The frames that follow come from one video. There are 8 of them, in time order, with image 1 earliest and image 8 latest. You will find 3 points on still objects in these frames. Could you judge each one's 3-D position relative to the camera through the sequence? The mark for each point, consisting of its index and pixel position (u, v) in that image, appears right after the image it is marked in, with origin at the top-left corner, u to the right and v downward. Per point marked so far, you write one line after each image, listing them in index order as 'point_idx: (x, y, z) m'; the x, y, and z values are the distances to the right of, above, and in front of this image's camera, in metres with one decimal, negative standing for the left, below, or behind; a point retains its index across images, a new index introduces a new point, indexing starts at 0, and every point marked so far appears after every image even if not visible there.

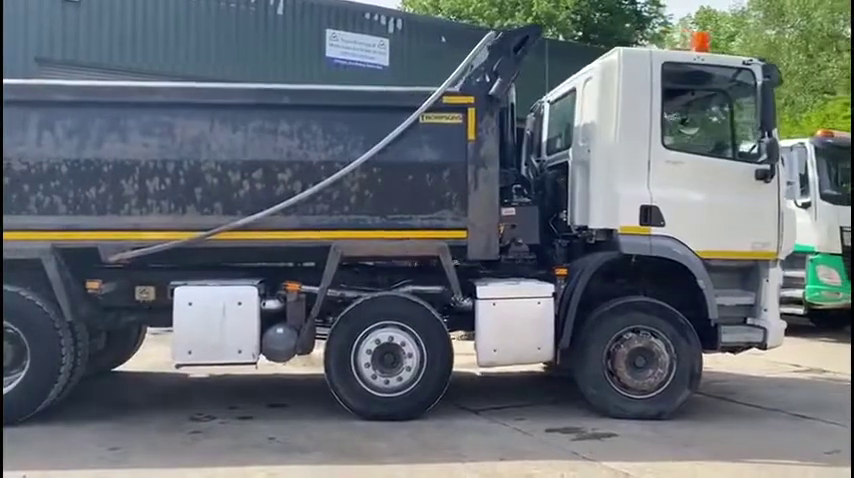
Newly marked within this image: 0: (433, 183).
0: (+0.1, +0.5, +7.1) m
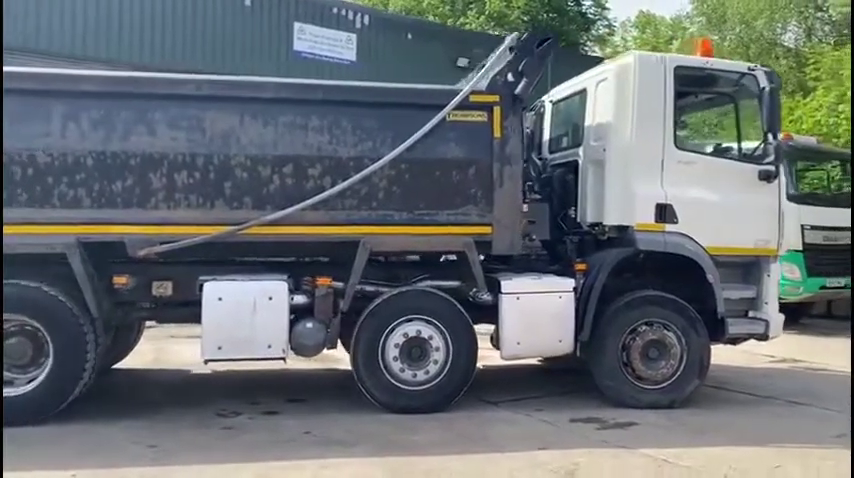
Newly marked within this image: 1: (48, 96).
0: (+0.3, +0.6, +7.3) m
1: (-3.4, +1.3, +6.5) m
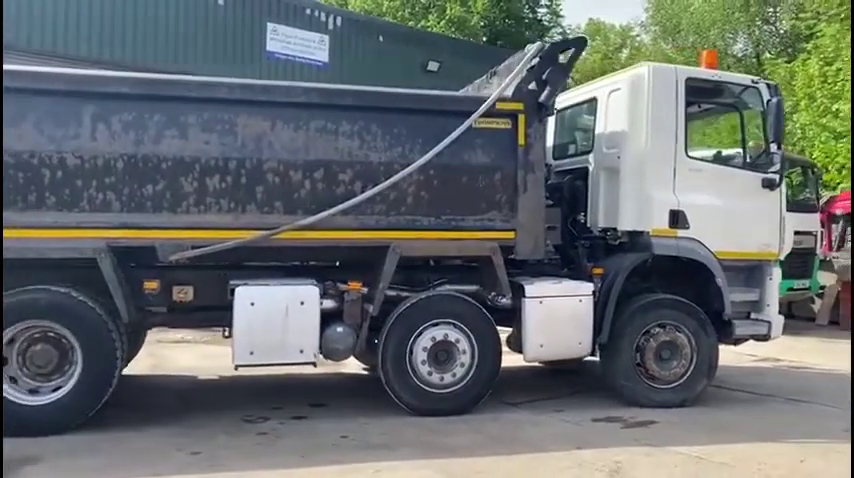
0: (+0.6, +0.5, +7.4) m
1: (-3.0, +1.2, +6.4) m
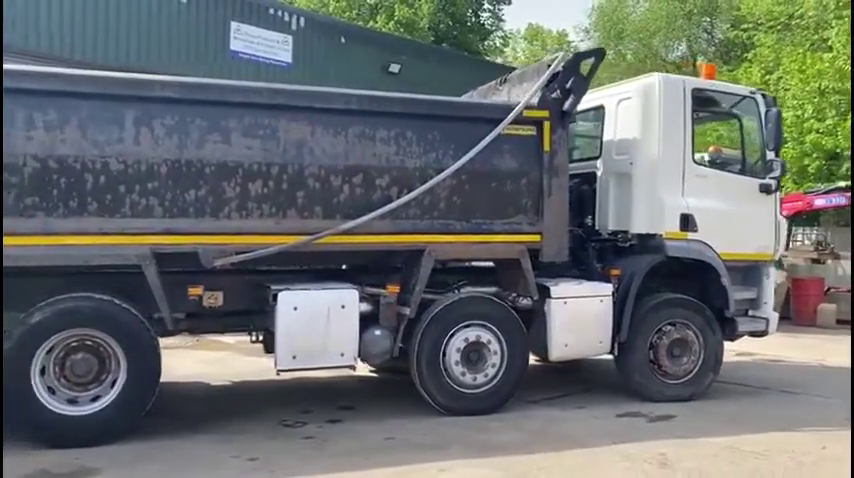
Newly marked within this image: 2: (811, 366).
0: (+0.9, +0.5, +7.6) m
1: (-2.6, +1.2, +6.2) m
2: (+5.8, -1.9, +11.1) m
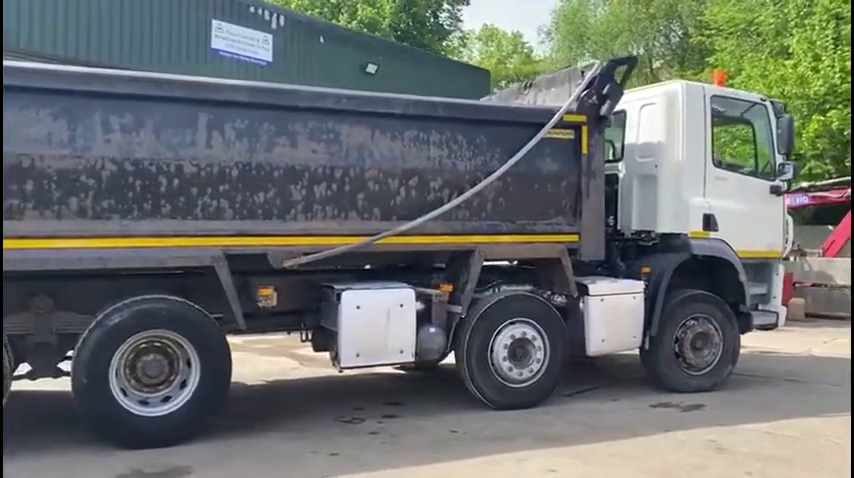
0: (+1.4, +0.5, +7.9) m
1: (-2.0, +1.2, +6.3) m
2: (+6.1, -1.9, +11.8) m
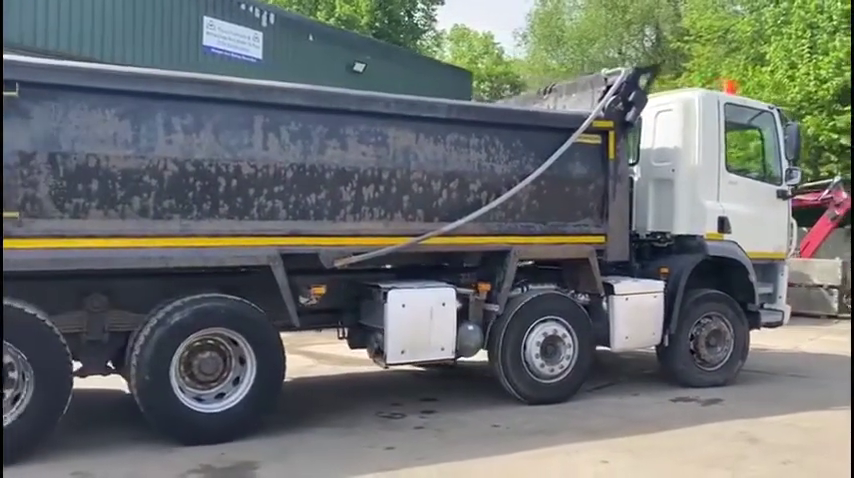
0: (+1.7, +0.5, +8.2) m
1: (-1.5, +1.2, +6.4) m
2: (+6.2, -1.9, +12.4) m
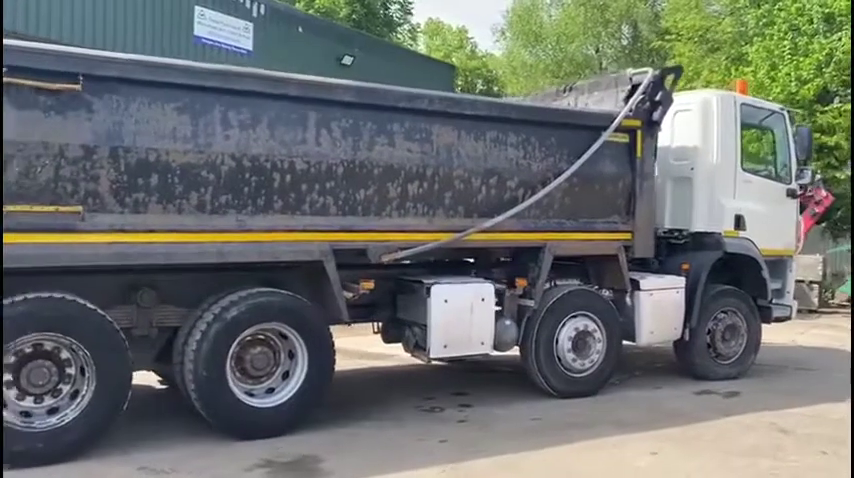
0: (+2.1, +0.5, +8.4) m
1: (-1.1, +1.2, +6.4) m
2: (+6.4, -1.9, +12.8) m
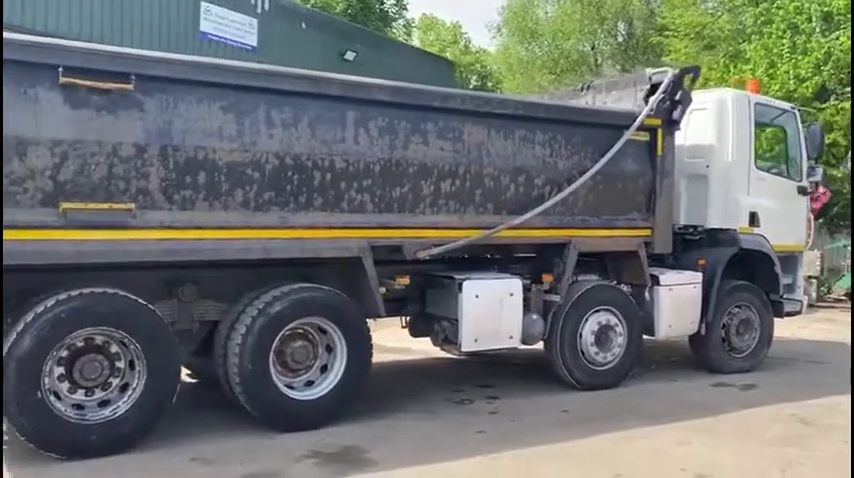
0: (+2.4, +0.6, +8.6) m
1: (-0.8, +1.2, +6.6) m
2: (+6.6, -1.8, +13.0) m
